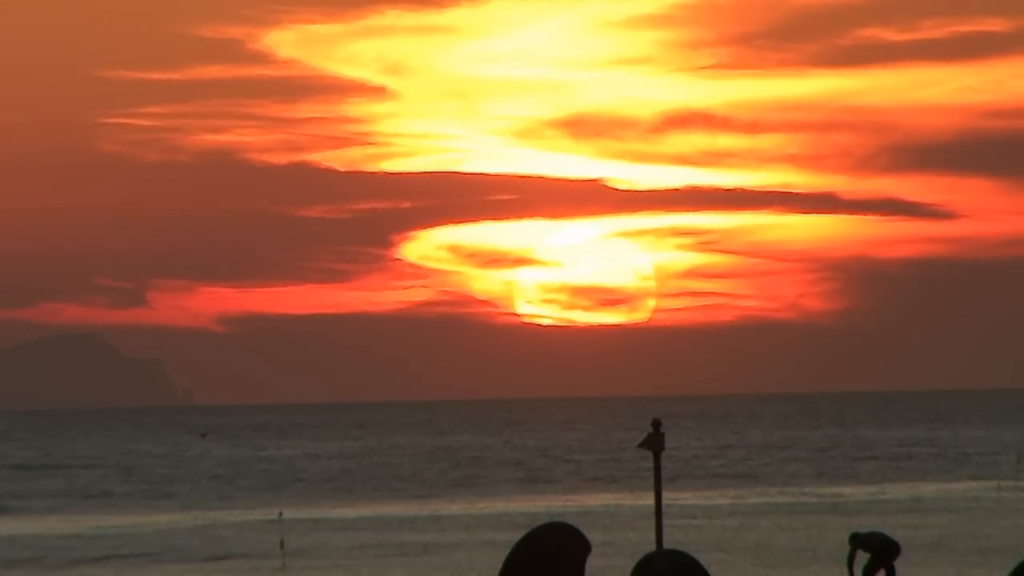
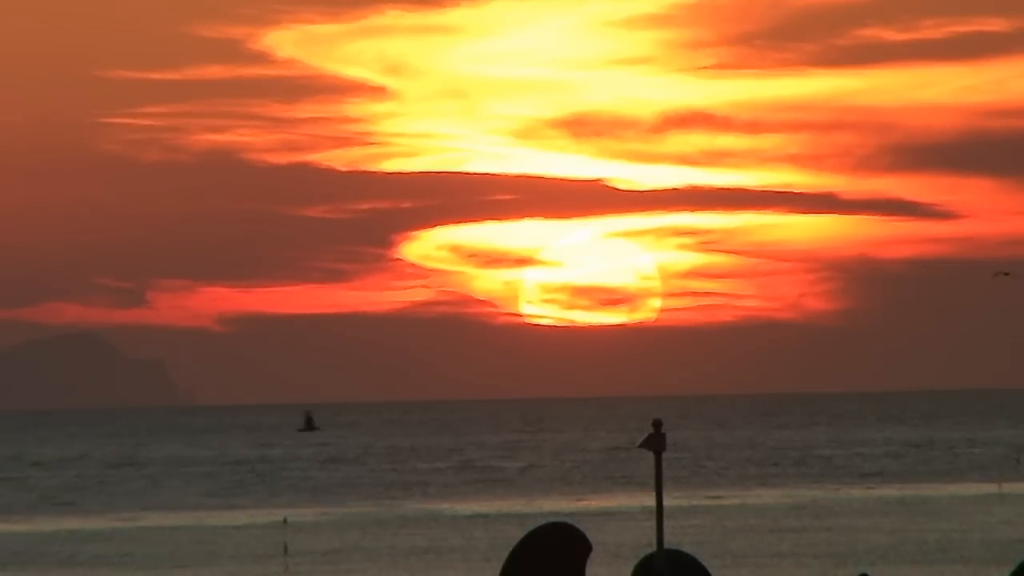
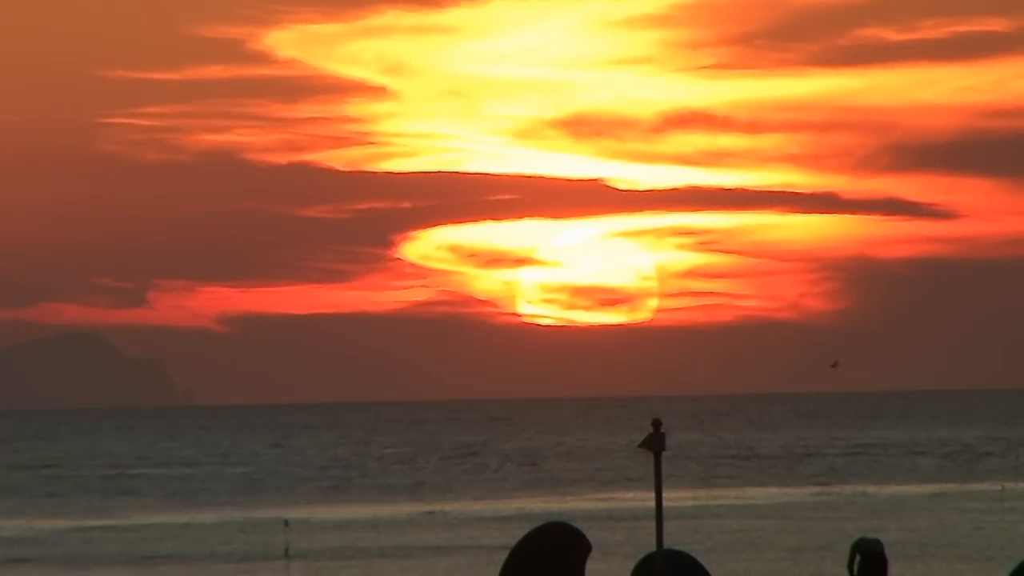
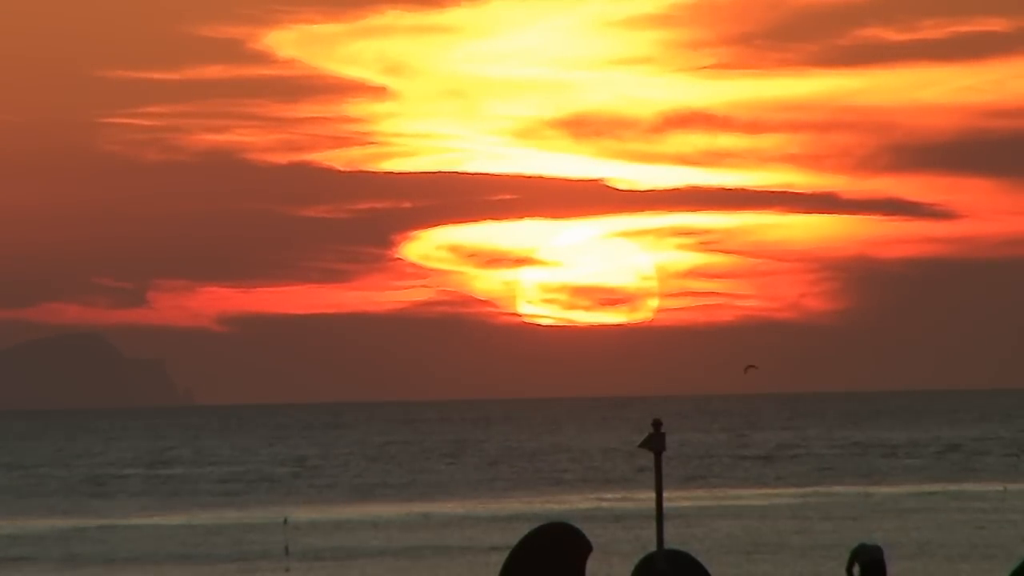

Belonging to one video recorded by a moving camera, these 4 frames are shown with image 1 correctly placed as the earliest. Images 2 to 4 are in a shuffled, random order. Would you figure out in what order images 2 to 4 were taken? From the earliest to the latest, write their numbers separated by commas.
3, 4, 2
